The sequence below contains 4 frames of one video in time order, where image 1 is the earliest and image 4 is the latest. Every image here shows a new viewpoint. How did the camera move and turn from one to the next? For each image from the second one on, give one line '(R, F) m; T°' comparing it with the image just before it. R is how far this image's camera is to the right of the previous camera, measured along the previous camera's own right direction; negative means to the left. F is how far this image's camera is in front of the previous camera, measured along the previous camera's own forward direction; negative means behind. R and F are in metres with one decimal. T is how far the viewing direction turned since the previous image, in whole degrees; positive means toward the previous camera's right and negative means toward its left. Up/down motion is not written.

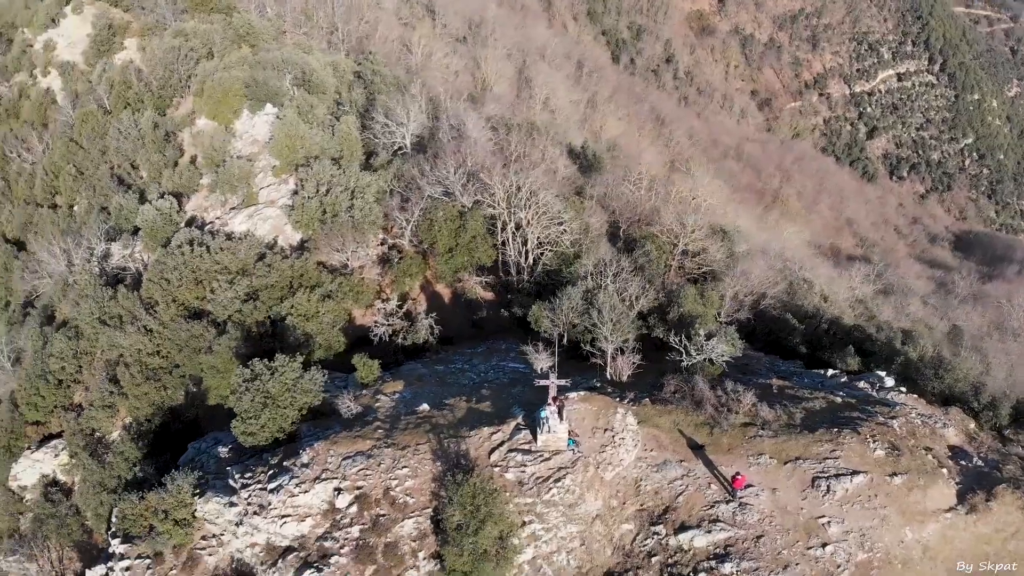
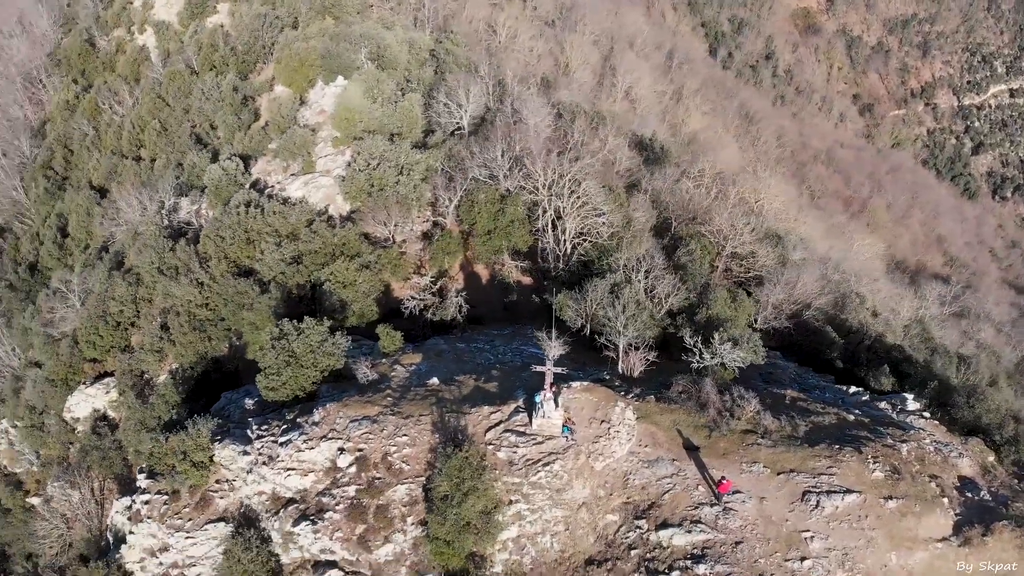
(+1.6, -0.4) m; -5°
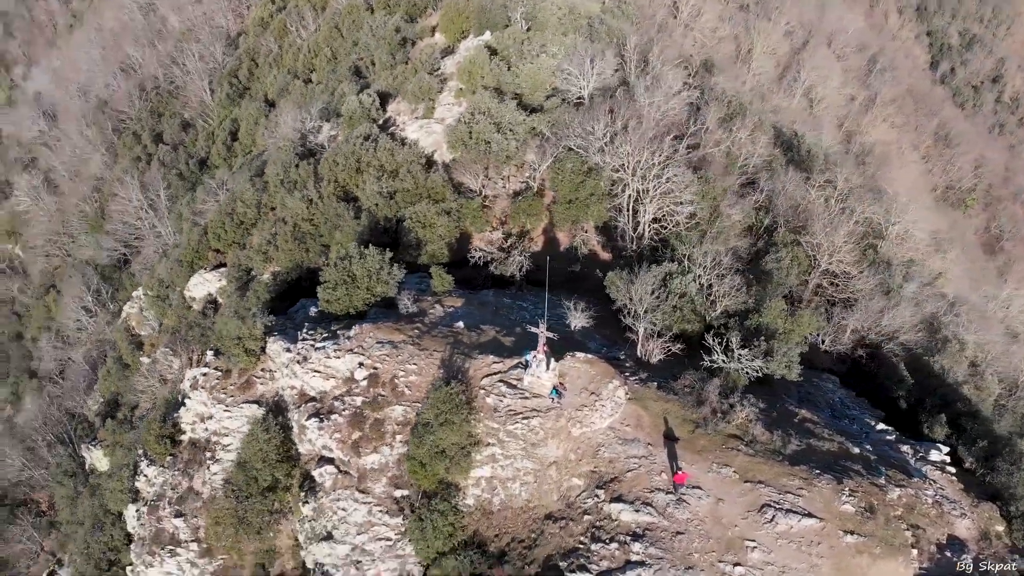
(+3.5, -0.9) m; -11°
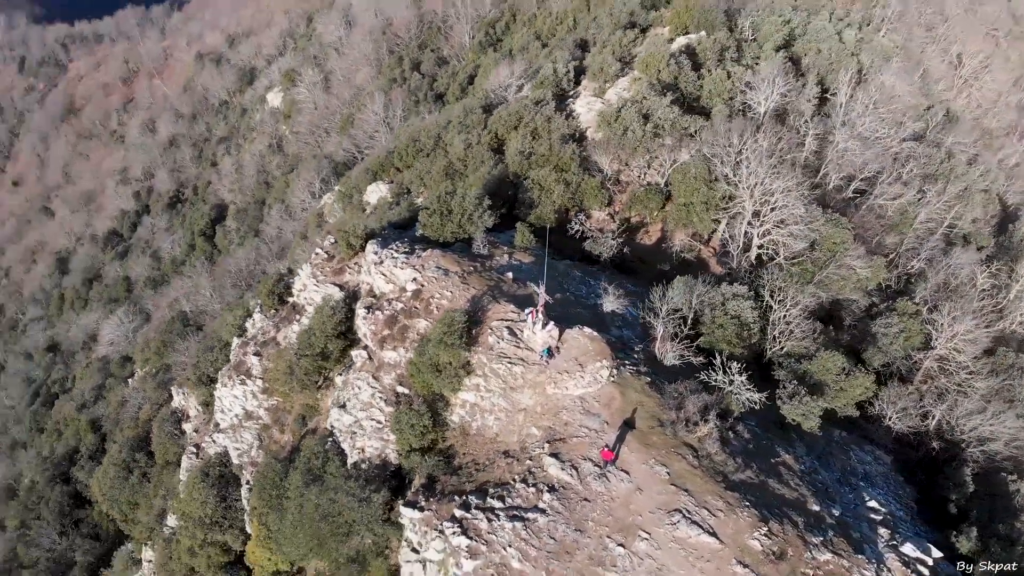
(+5.9, -1.6) m; -16°
